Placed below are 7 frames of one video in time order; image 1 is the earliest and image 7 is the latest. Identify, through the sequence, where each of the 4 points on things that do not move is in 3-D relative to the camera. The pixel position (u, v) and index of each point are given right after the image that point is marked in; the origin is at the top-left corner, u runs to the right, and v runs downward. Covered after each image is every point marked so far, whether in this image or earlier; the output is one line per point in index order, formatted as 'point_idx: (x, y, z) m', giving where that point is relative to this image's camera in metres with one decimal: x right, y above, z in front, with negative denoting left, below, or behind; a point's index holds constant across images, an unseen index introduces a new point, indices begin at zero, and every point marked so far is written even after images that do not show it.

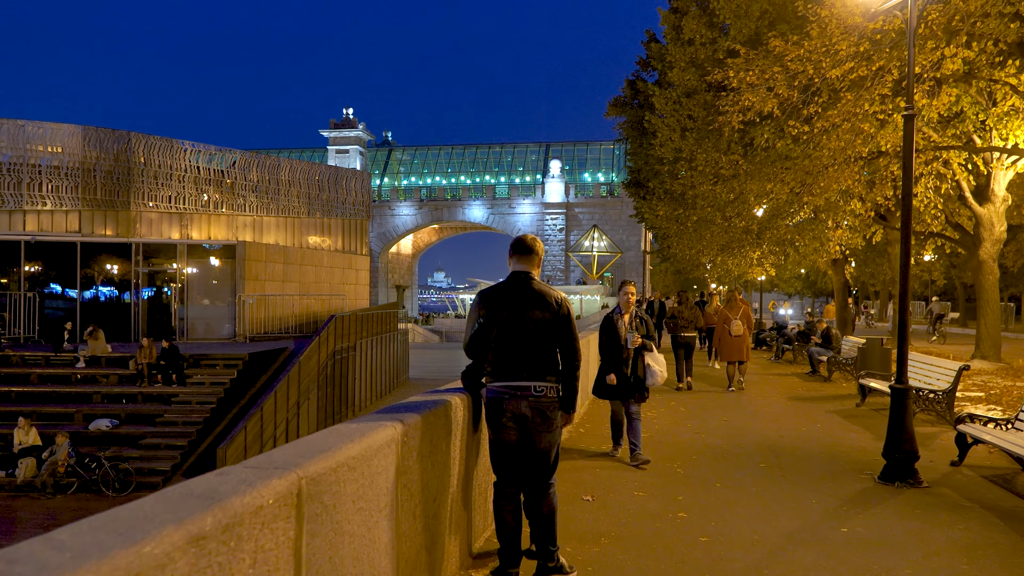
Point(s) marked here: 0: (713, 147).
0: (+4.2, +3.0, +17.2) m
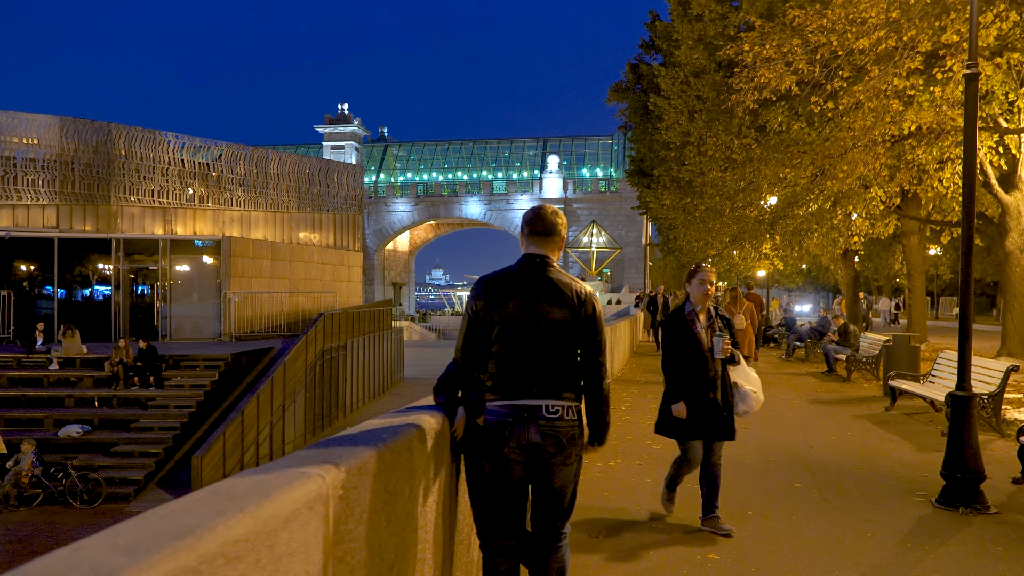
0: (+4.1, +3.1, +16.0) m
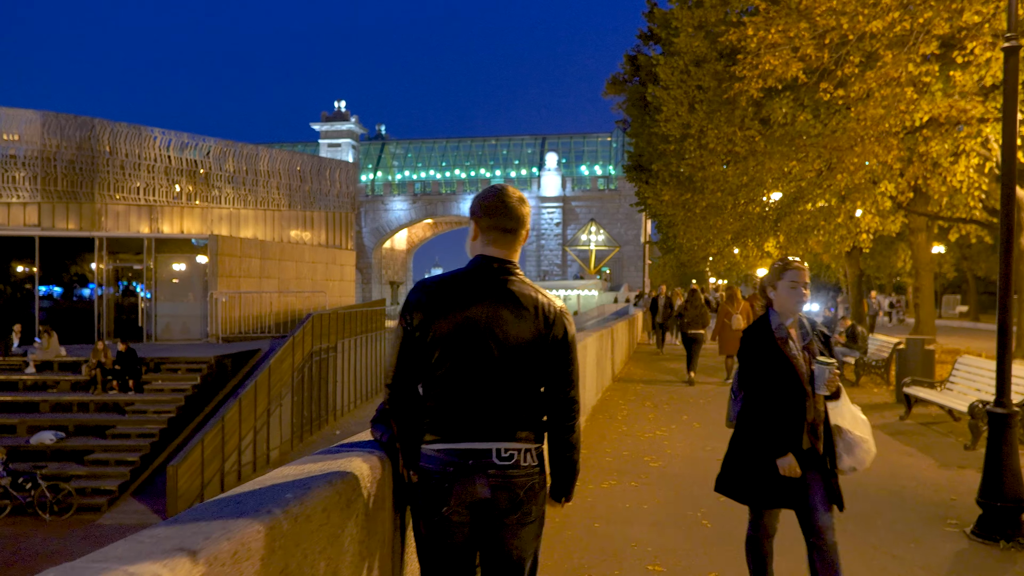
0: (+4.0, +3.1, +15.3) m
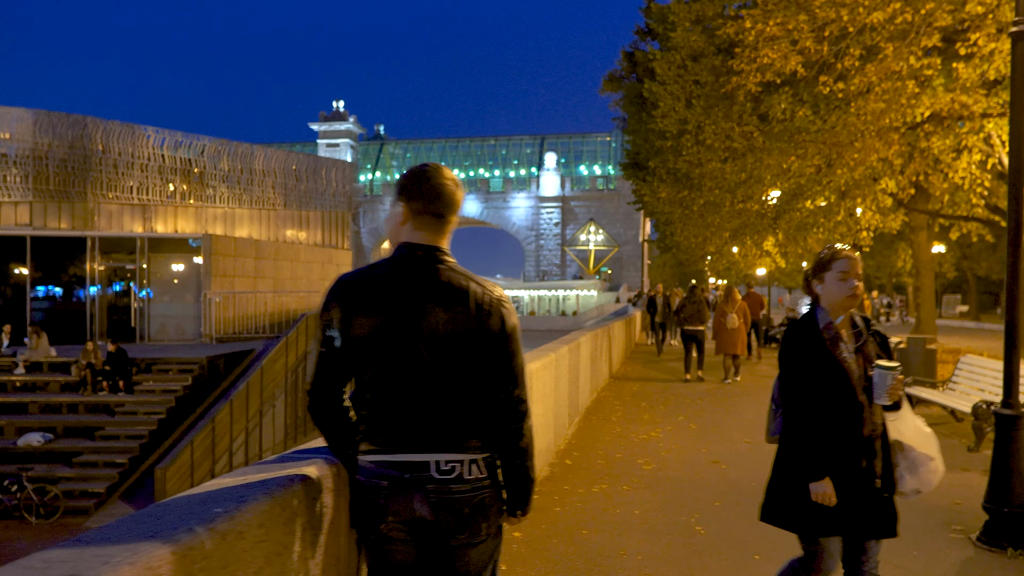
0: (+3.9, +3.1, +15.0) m
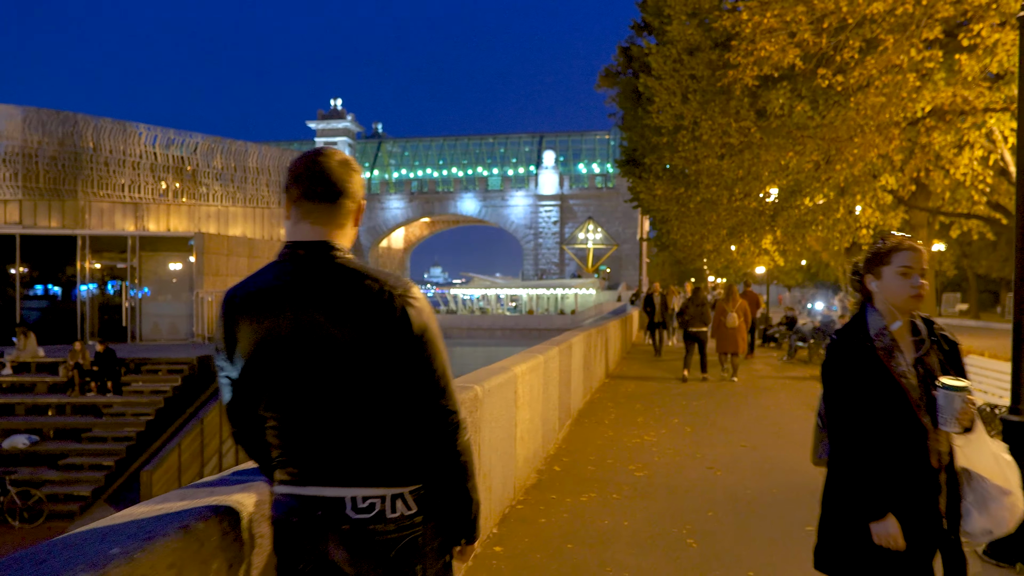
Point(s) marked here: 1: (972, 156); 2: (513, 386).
0: (+3.7, +3.1, +14.7) m
1: (+7.1, +2.1, +12.8) m
2: (0.0, -0.7, +6.1) m
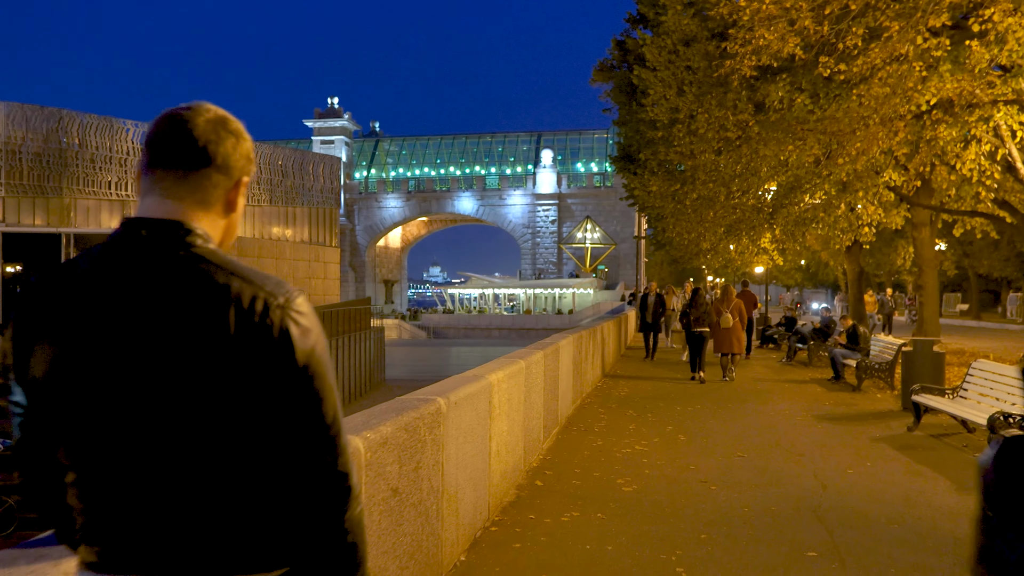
0: (+3.5, +3.1, +14.2) m
1: (+7.0, +2.0, +12.2) m
2: (-0.2, -0.7, +5.6) m
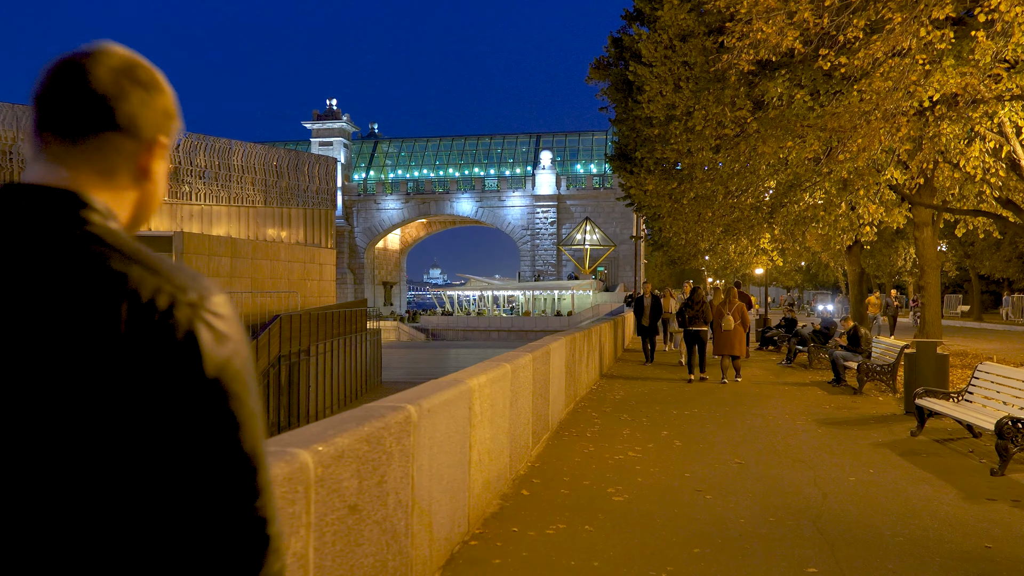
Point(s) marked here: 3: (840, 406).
0: (+3.4, +3.1, +13.9) m
1: (+6.8, +2.0, +11.9) m
2: (-0.3, -0.7, +5.3) m
3: (+4.8, -1.7, +12.0) m
